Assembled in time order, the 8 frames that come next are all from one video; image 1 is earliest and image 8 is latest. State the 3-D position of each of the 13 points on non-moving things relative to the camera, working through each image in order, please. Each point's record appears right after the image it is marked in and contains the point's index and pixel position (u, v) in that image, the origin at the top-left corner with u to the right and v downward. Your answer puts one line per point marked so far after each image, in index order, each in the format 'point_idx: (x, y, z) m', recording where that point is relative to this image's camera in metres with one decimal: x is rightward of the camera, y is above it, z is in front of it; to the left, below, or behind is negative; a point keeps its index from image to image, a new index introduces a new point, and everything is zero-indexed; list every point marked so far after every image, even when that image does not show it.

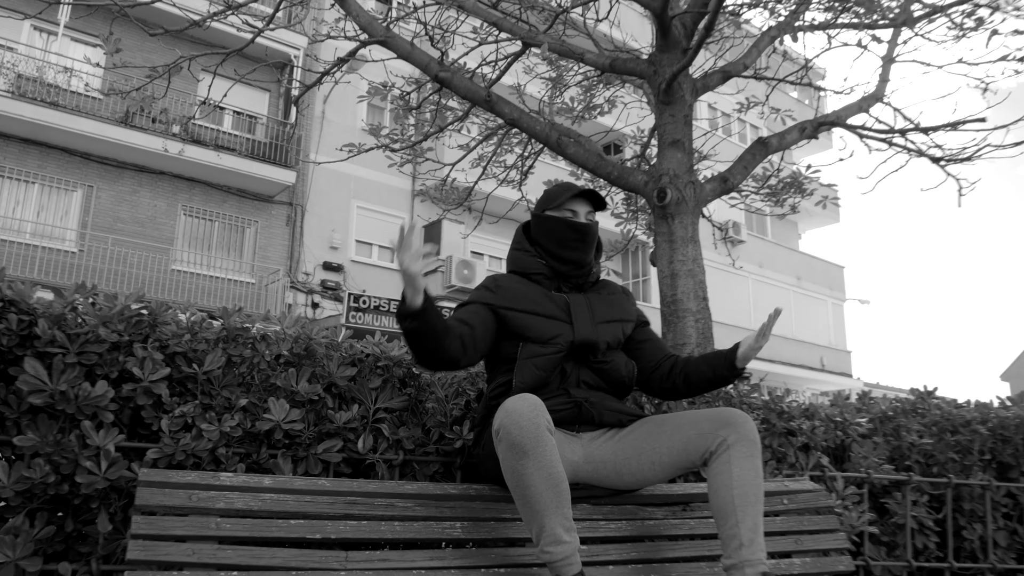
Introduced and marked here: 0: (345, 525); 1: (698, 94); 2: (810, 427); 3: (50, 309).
0: (-0.5, -0.8, +2.8) m
1: (+1.3, +1.3, +5.6) m
2: (+1.6, -0.7, +4.4) m
3: (-1.6, -0.1, +2.8) m
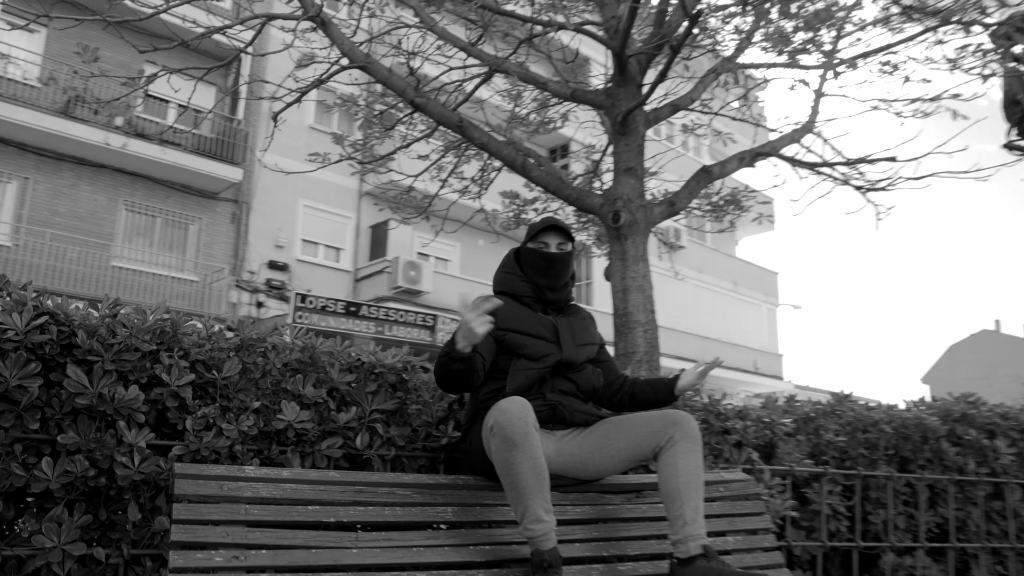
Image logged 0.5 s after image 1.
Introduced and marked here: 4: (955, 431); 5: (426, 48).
0: (-0.6, -0.8, +3.2) m
1: (+1.0, +1.2, +6.2) m
2: (+1.4, -0.8, +5.0) m
3: (-1.6, -0.1, +3.2) m
4: (+3.1, -1.0, +5.8) m
5: (-0.8, +2.1, +7.2) m
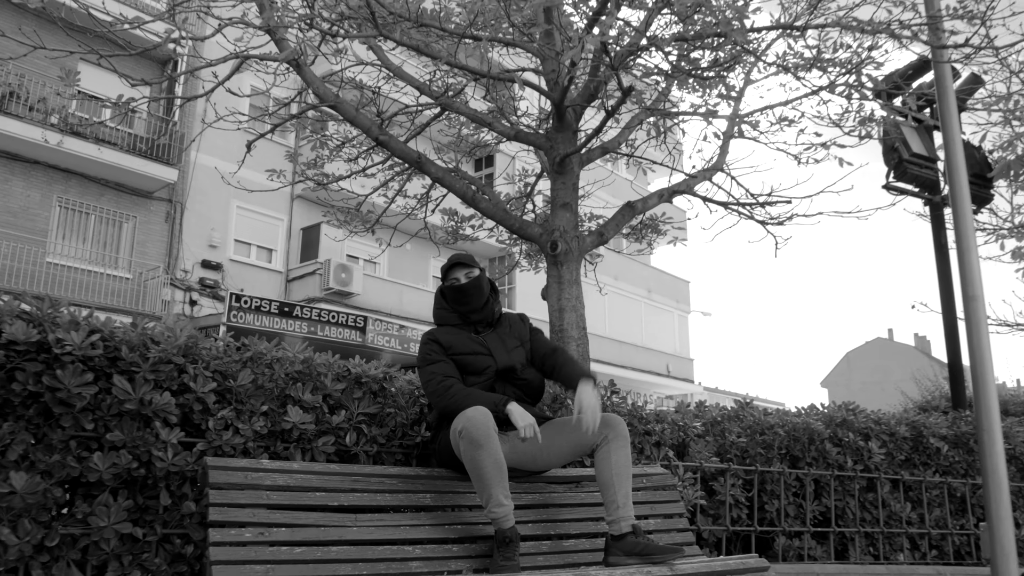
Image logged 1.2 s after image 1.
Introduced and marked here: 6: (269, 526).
0: (-0.8, -1.0, +3.9) m
1: (+0.6, +1.0, +7.1) m
2: (+1.1, -1.0, +5.9) m
3: (-1.8, -0.2, +3.8) m
4: (+2.7, -1.2, +6.9) m
5: (-1.2, +2.0, +7.9) m
6: (-1.1, -1.0, +3.6) m
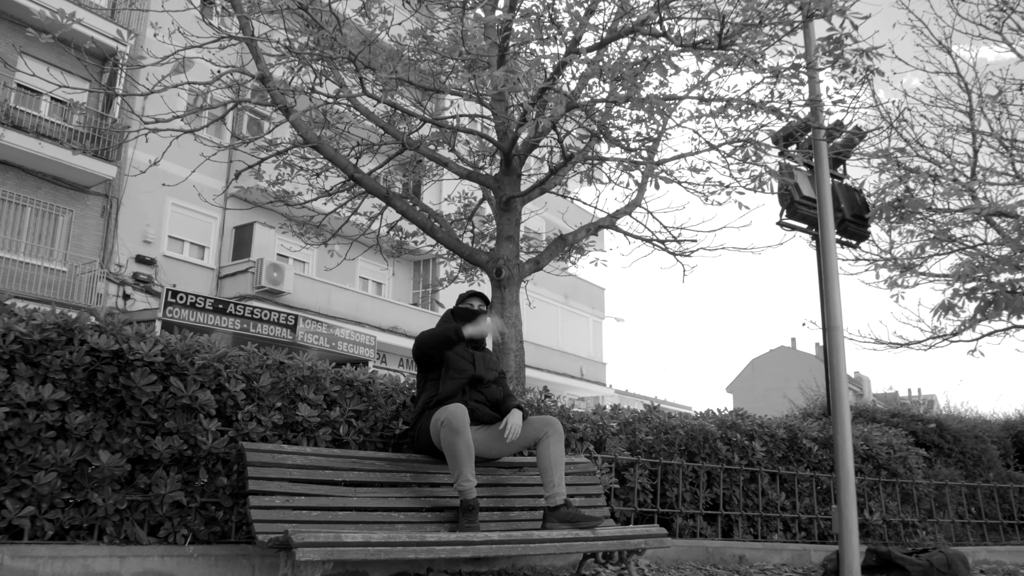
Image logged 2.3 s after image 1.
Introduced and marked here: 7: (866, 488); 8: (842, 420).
0: (-1.0, -1.1, +5.1) m
1: (+0.1, +0.9, +8.3) m
2: (+0.6, -1.2, +7.2) m
3: (-1.9, -0.3, +4.8) m
4: (+2.2, -1.5, +8.3) m
5: (-1.7, +1.8, +9.0) m
6: (-1.2, -1.2, +4.7) m
7: (+3.9, -2.2, +9.2) m
8: (+2.8, -1.1, +7.1) m
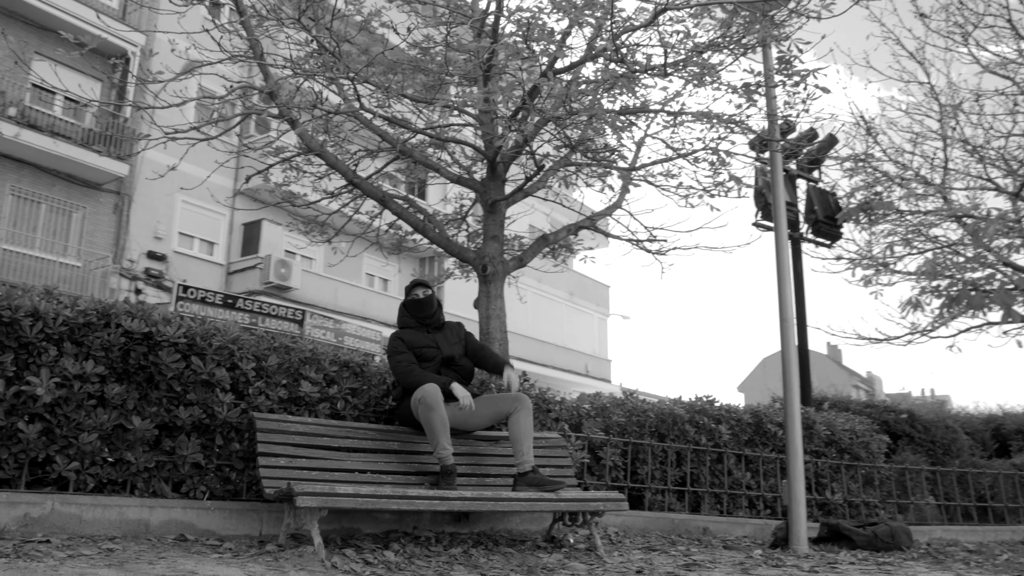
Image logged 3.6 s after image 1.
0: (-1.2, -1.1, +5.8) m
1: (0.0, +0.9, +9.1) m
2: (+0.5, -1.2, +8.0) m
3: (-2.1, -0.3, +5.6) m
4: (+2.0, -1.4, +9.1) m
5: (-1.9, +1.9, +9.7) m
6: (-1.4, -1.1, +5.5) m
7: (+3.8, -2.2, +9.9) m
8: (+2.7, -1.1, +7.9) m
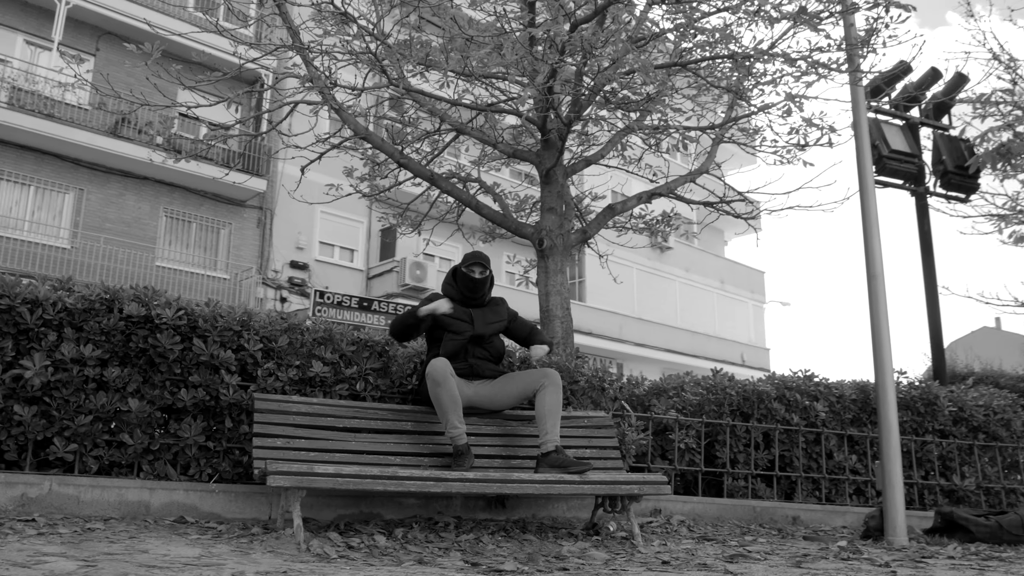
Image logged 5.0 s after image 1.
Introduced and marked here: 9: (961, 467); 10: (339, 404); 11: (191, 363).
0: (-1.1, -0.9, +5.6) m
1: (+0.6, +1.2, +8.6) m
2: (+1.0, -0.9, +7.4) m
3: (-2.1, -0.2, +5.6) m
4: (+2.7, -1.1, +8.2) m
5: (-1.1, +2.1, +9.6) m
6: (-1.4, -1.0, +5.3) m
7: (+4.6, -1.7, +8.6) m
8: (+3.1, -0.7, +6.8) m
9: (+4.7, -1.9, +8.6) m
10: (-1.2, -0.8, +5.7) m
11: (-2.1, -0.5, +5.5) m
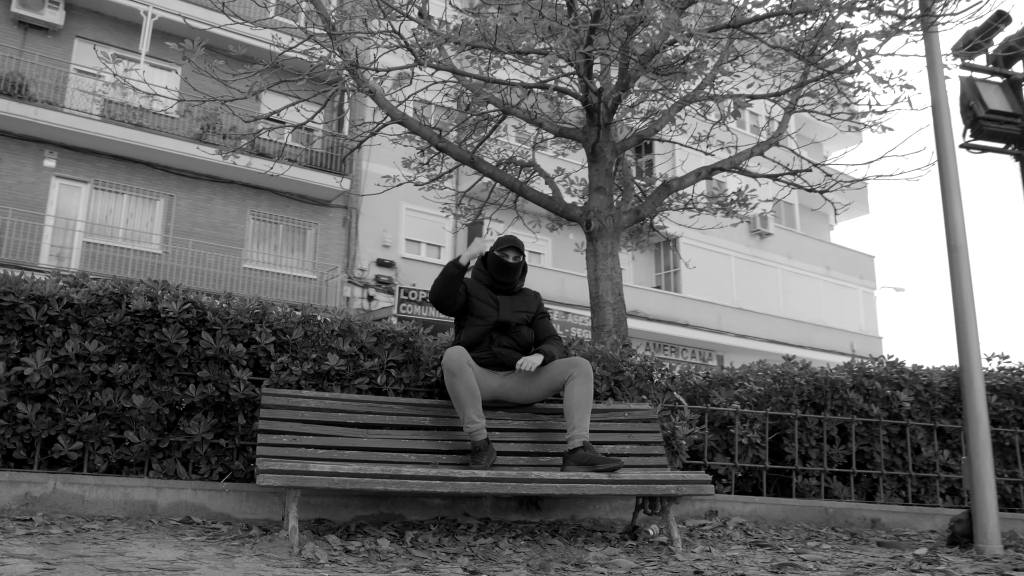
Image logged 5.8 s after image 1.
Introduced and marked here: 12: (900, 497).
0: (-0.9, -0.8, +5.3) m
1: (+1.0, +1.3, +8.0) m
2: (+1.3, -0.7, +6.8) m
3: (-2.0, -0.1, +5.4) m
4: (+3.1, -0.9, +7.3) m
5: (-0.6, +2.2, +9.3) m
6: (-1.3, -0.9, +5.0) m
7: (+5.1, -1.4, +7.6) m
8: (+3.4, -0.5, +6.0) m
9: (+5.2, -1.6, +7.6) m
10: (-1.0, -0.7, +5.4) m
11: (-2.0, -0.4, +5.3) m
12: (+3.4, -1.8, +7.2) m
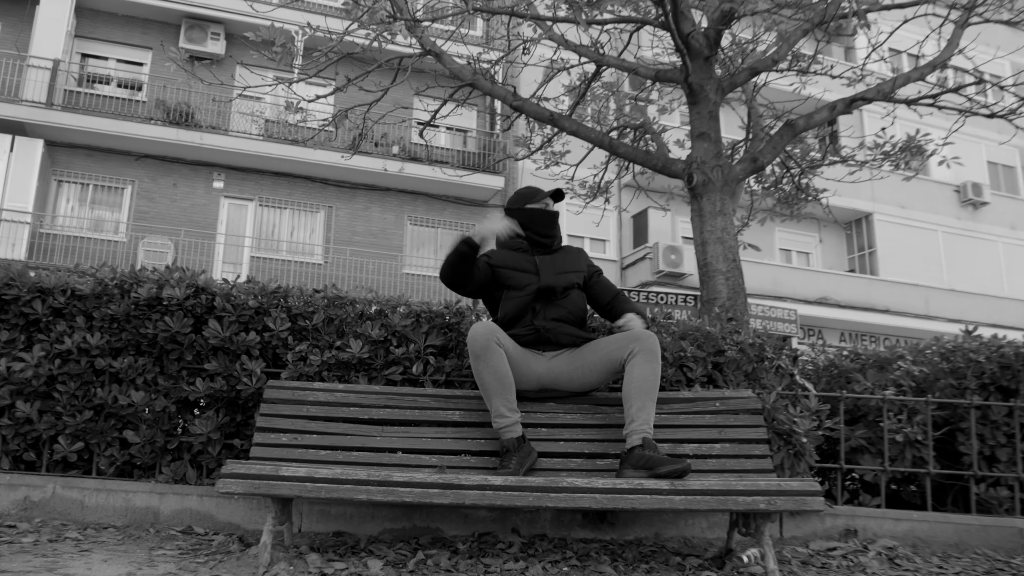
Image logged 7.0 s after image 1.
0: (-0.7, -0.7, +4.5) m
1: (+1.8, +1.6, +6.7) m
2: (+1.8, -0.5, +5.4) m
3: (-1.7, 0.0, +4.8) m
4: (+3.8, -0.5, +5.5) m
5: (+0.4, +2.3, +8.3) m
6: (-1.1, -0.8, +4.3) m
7: (+5.8, -1.0, +5.2) m
8: (+3.6, -0.1, +4.1) m
9: (+5.8, -1.1, +5.2) m
10: (-0.8, -0.6, +4.6) m
11: (-1.7, -0.4, +4.7) m
12: (+4.0, -1.4, +5.3) m
